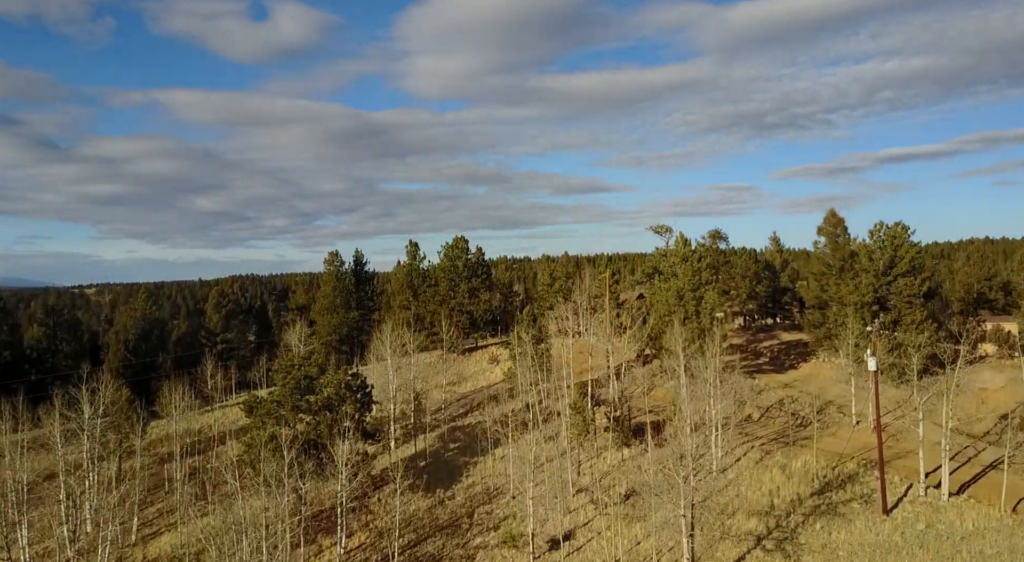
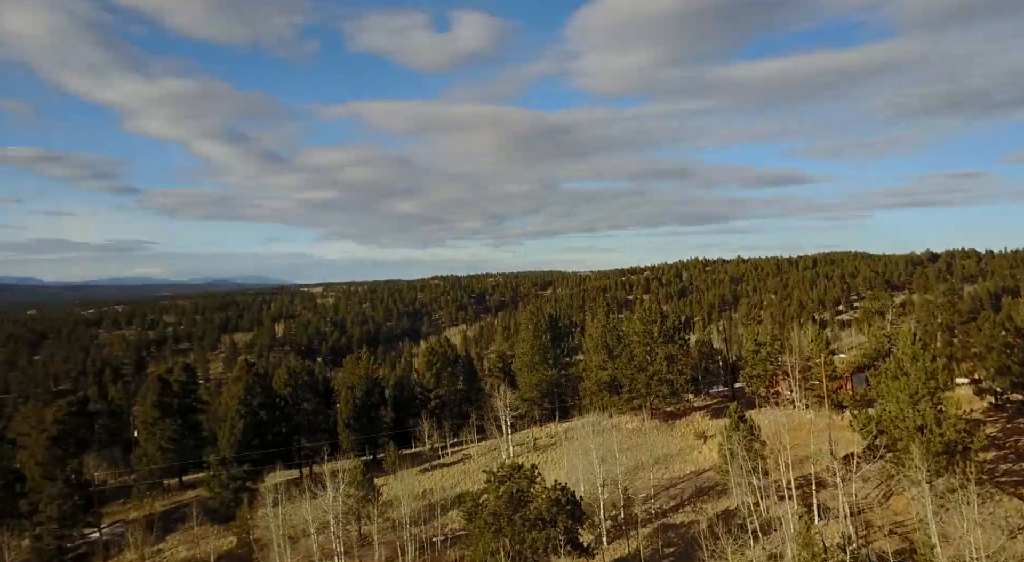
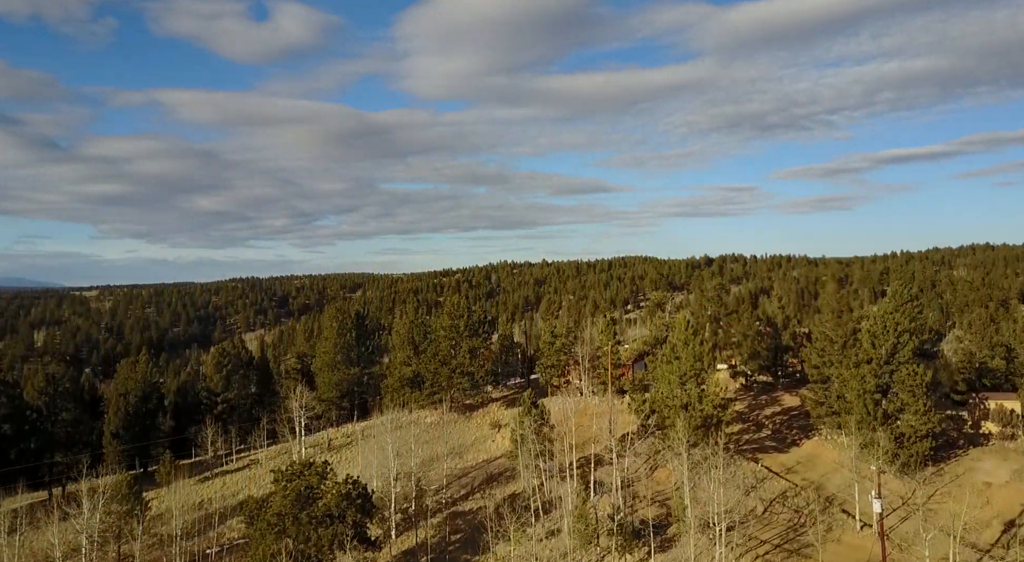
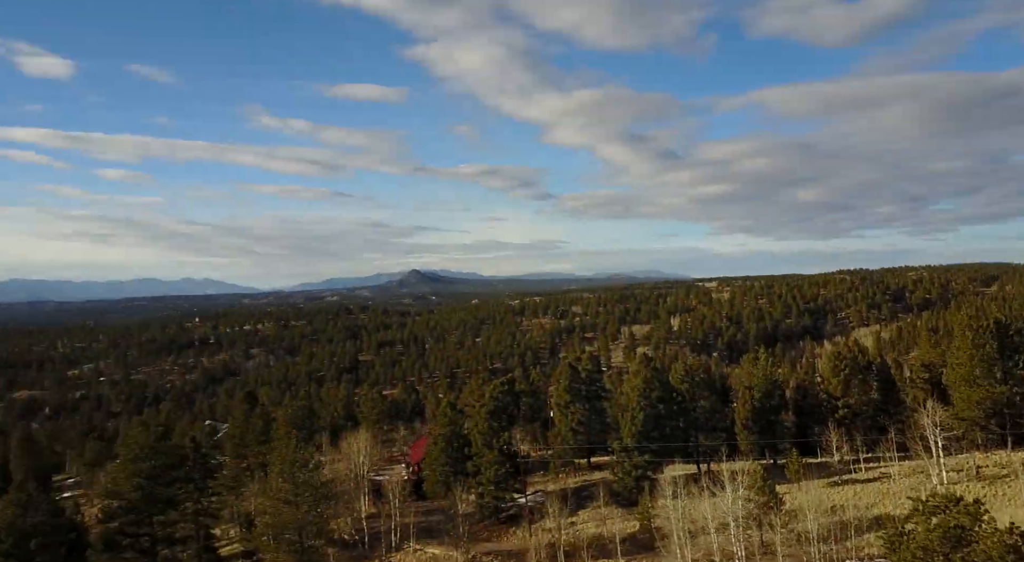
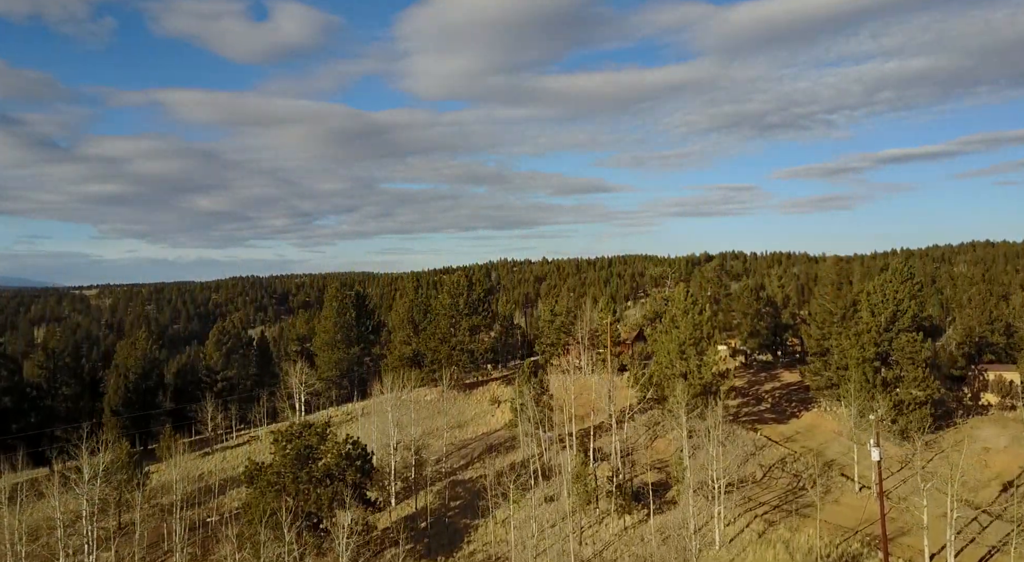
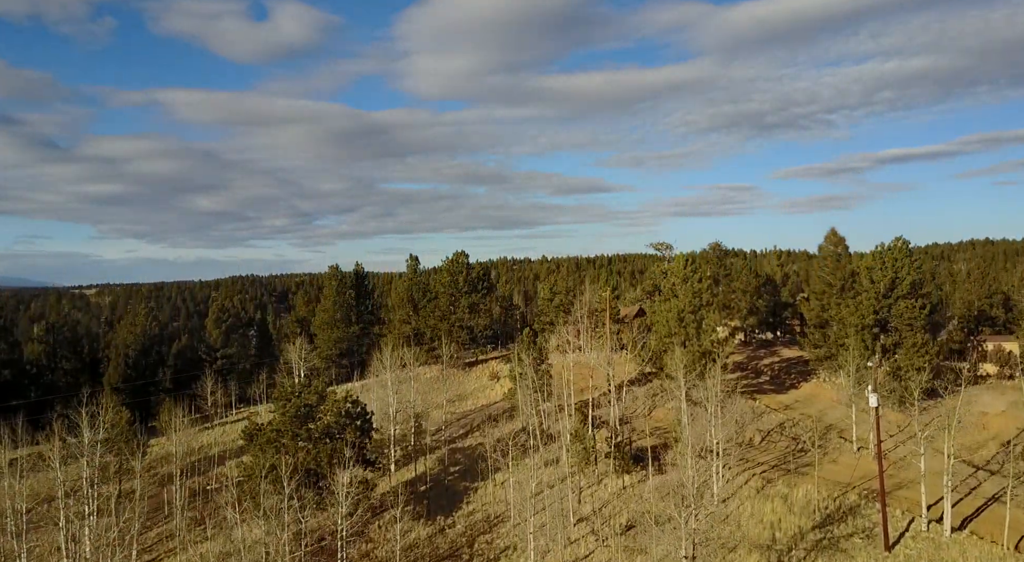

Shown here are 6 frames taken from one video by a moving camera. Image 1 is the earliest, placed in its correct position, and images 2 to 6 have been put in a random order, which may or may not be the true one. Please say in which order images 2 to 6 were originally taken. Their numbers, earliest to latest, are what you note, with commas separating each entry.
6, 5, 3, 2, 4
